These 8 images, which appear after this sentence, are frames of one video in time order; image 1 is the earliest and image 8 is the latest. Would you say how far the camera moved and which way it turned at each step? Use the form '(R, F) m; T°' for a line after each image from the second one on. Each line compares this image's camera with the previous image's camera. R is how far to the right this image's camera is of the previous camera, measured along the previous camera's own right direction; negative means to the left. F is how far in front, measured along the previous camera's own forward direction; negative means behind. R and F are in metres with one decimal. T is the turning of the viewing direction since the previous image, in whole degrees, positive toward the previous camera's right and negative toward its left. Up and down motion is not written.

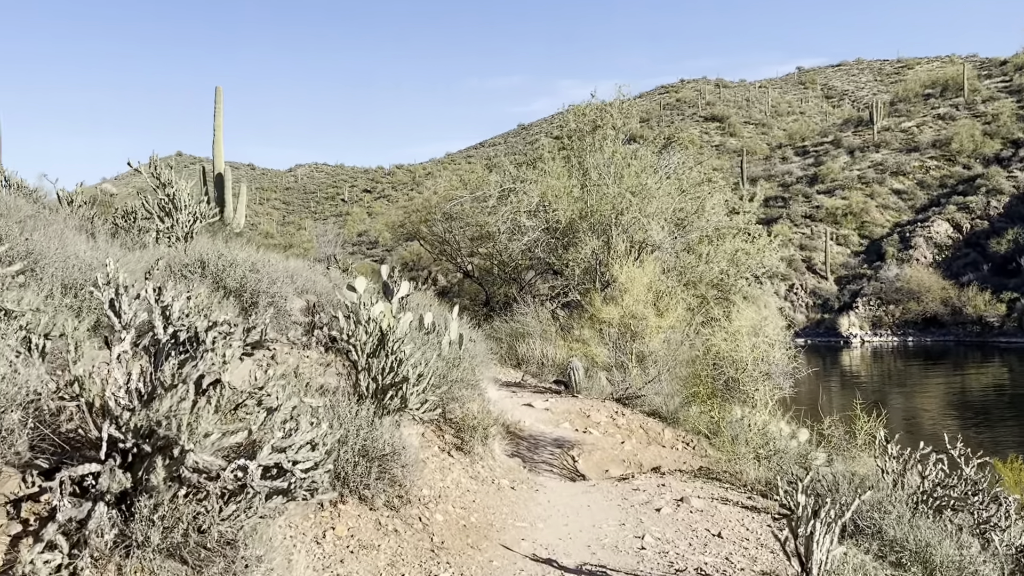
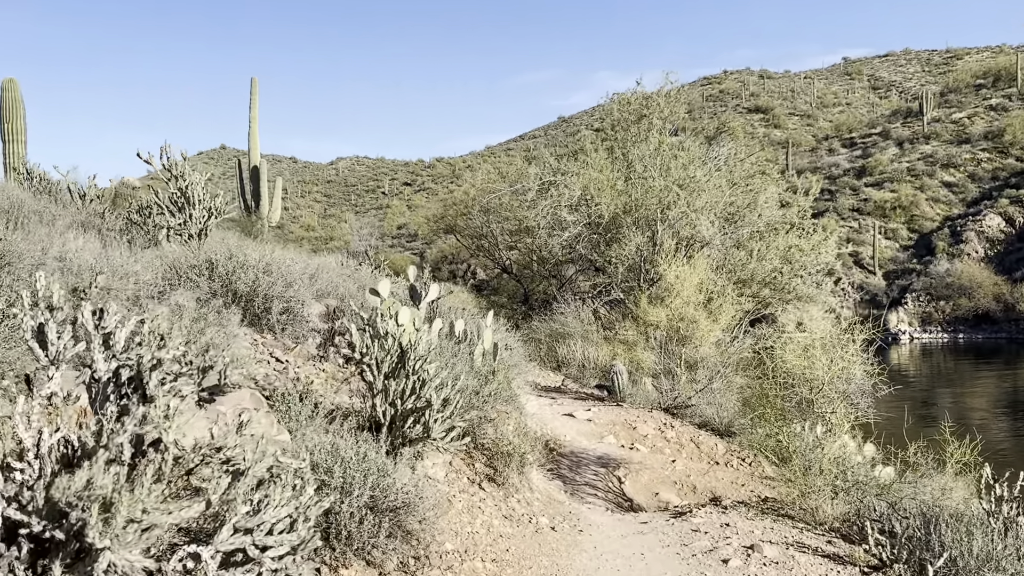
(0.0, +0.7) m; -2°
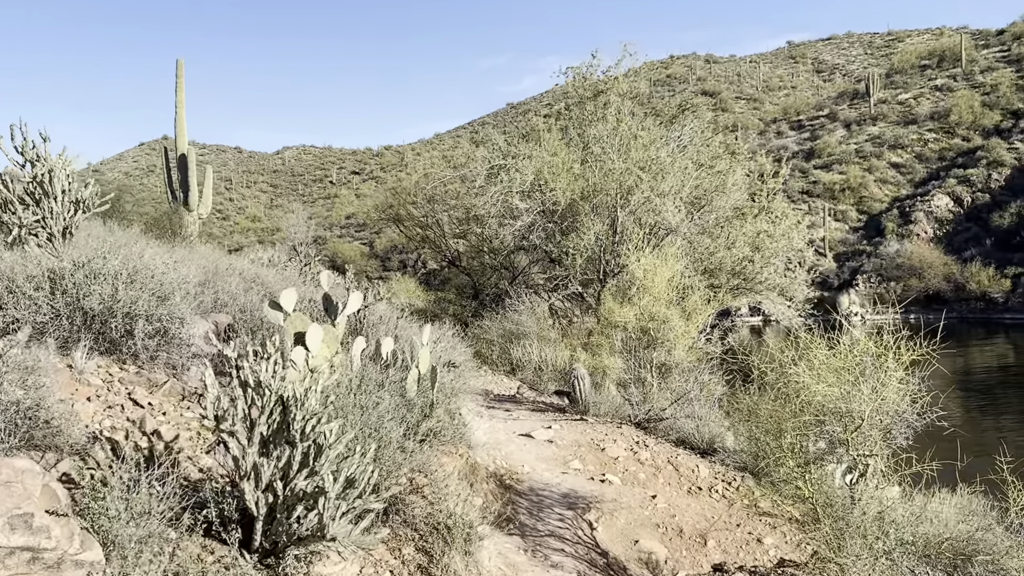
(+0.1, +1.3) m; +3°
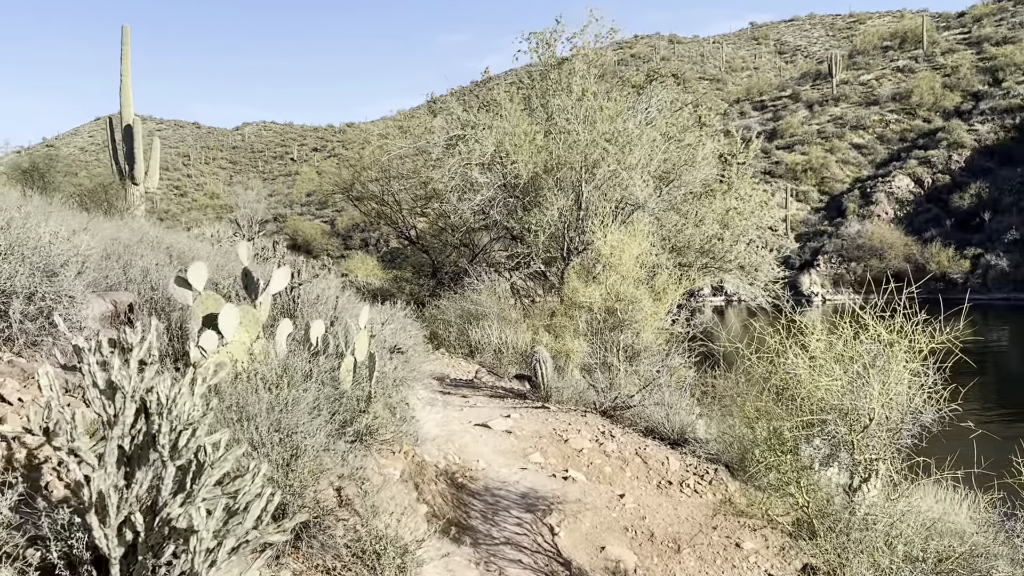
(+0.1, +0.6) m; +2°
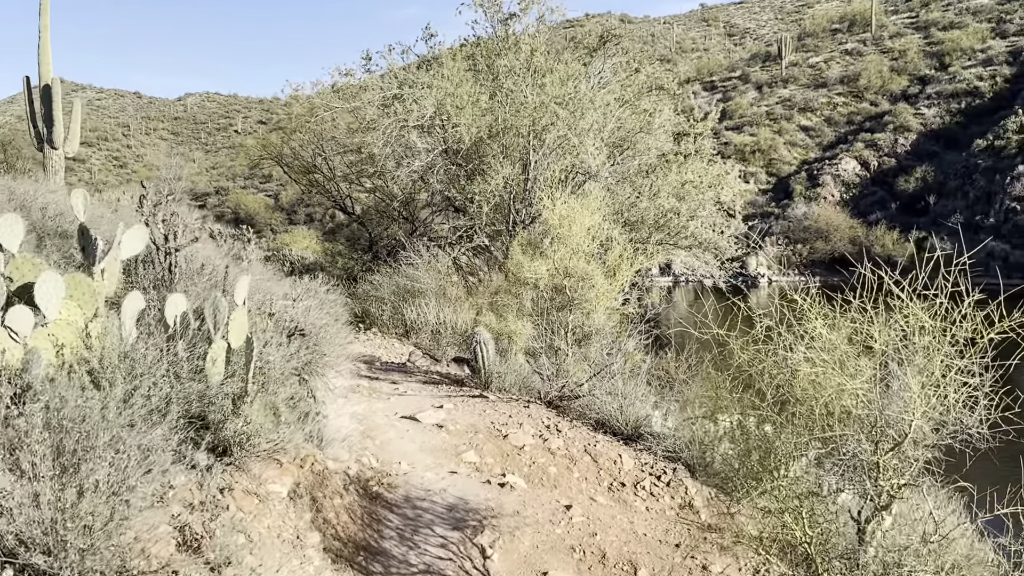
(+0.1, +0.9) m; +3°
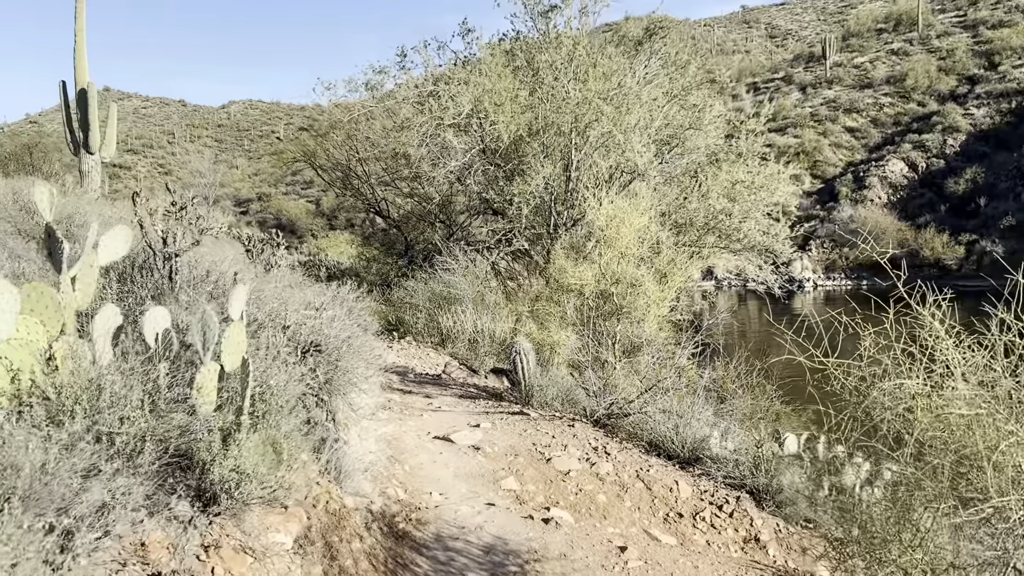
(0.0, +0.6) m; -2°
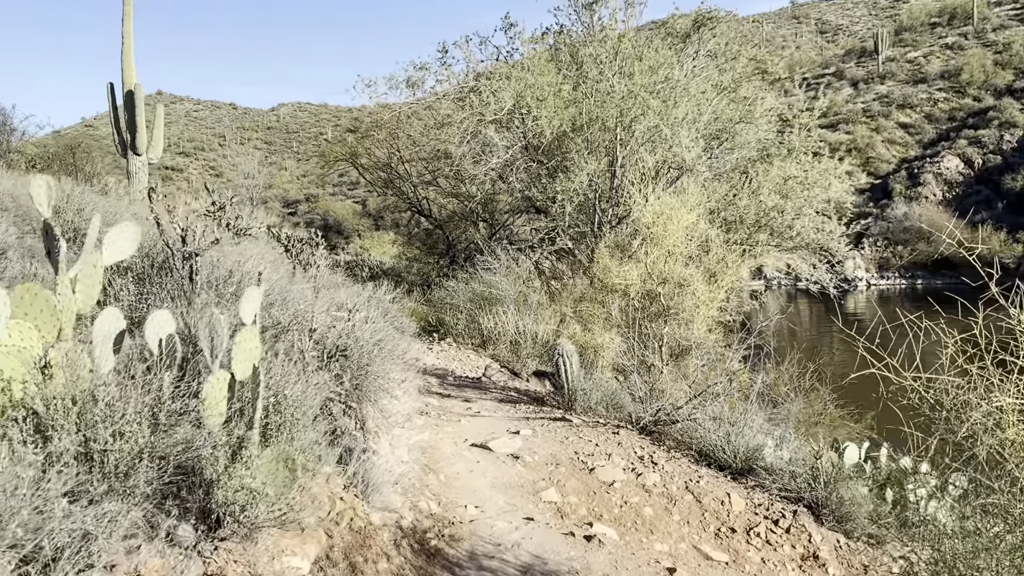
(0.0, +0.3) m; -3°
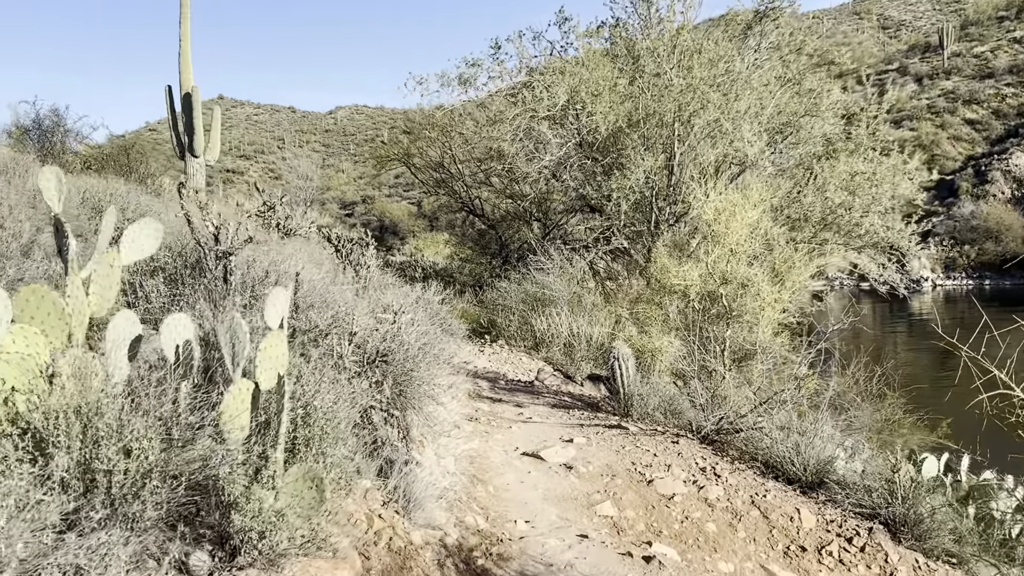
(0.0, +0.3) m; -3°
